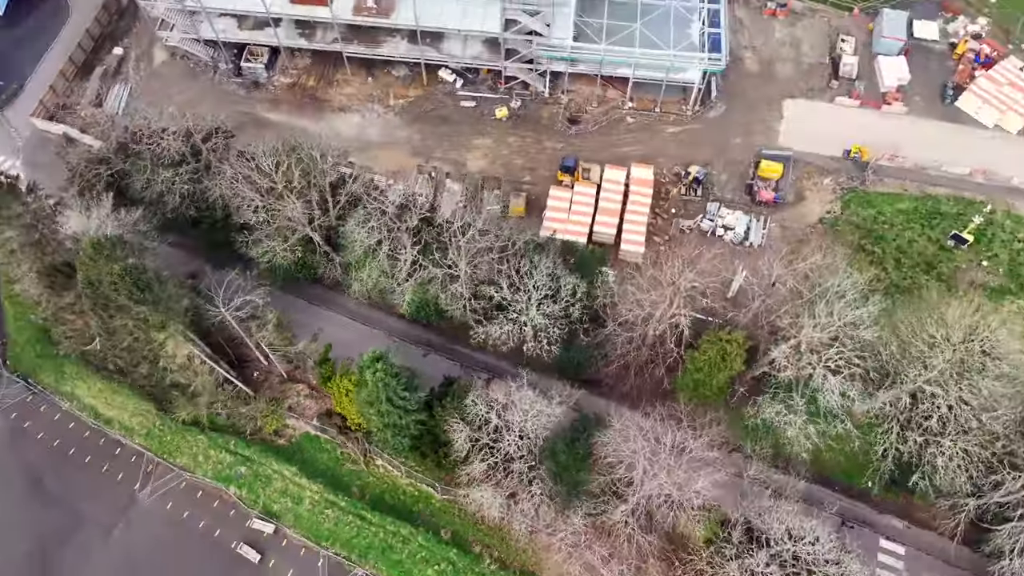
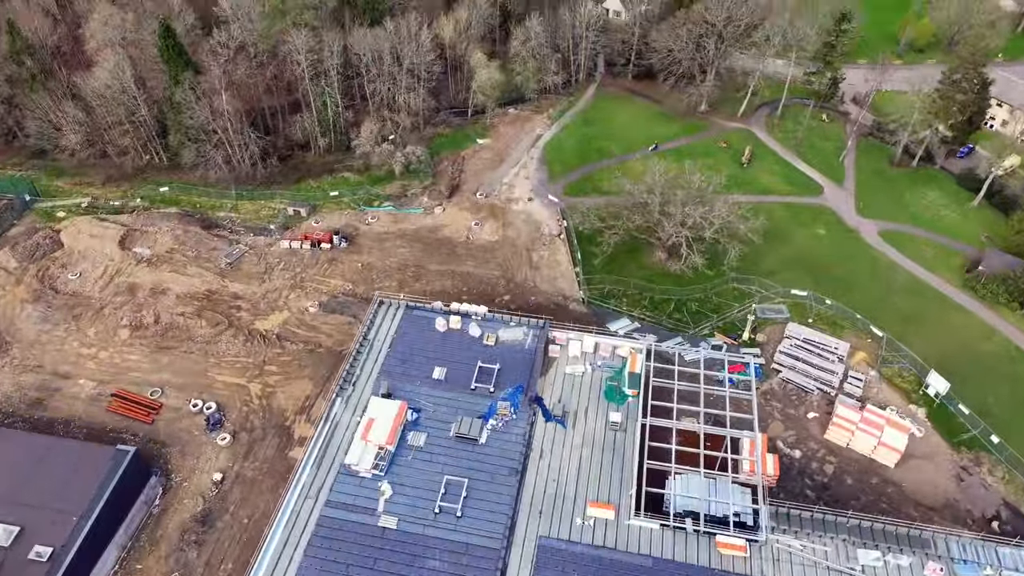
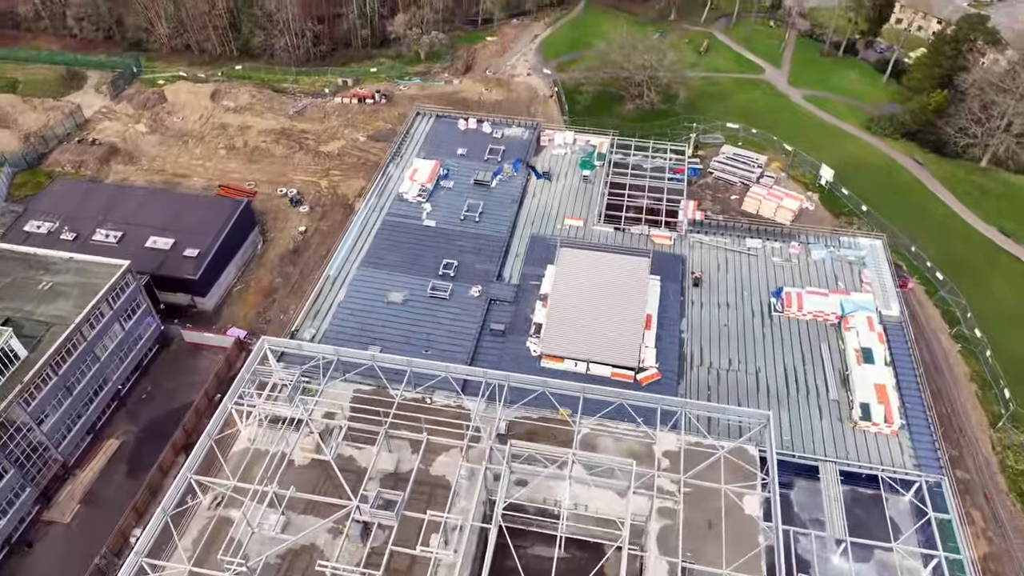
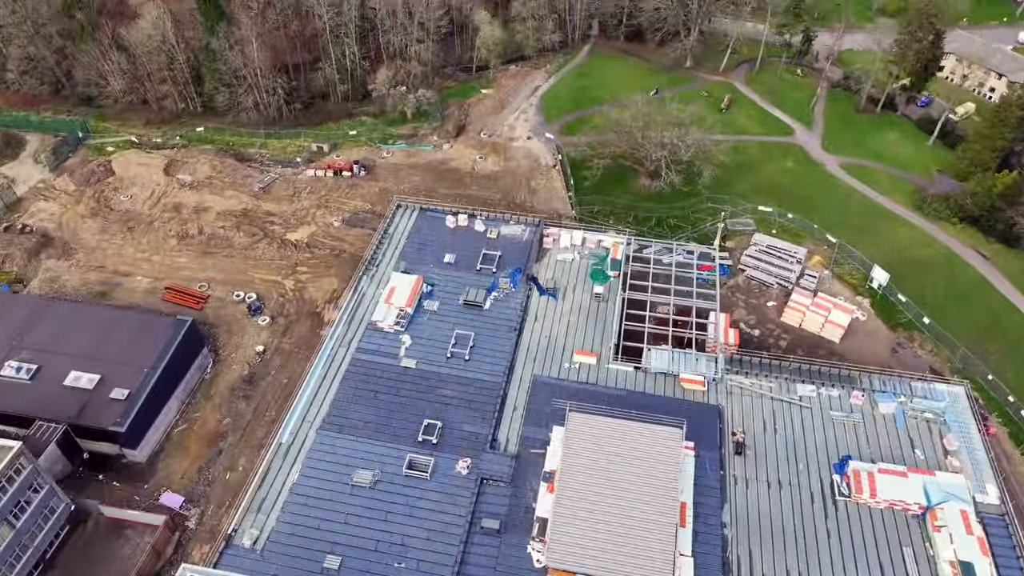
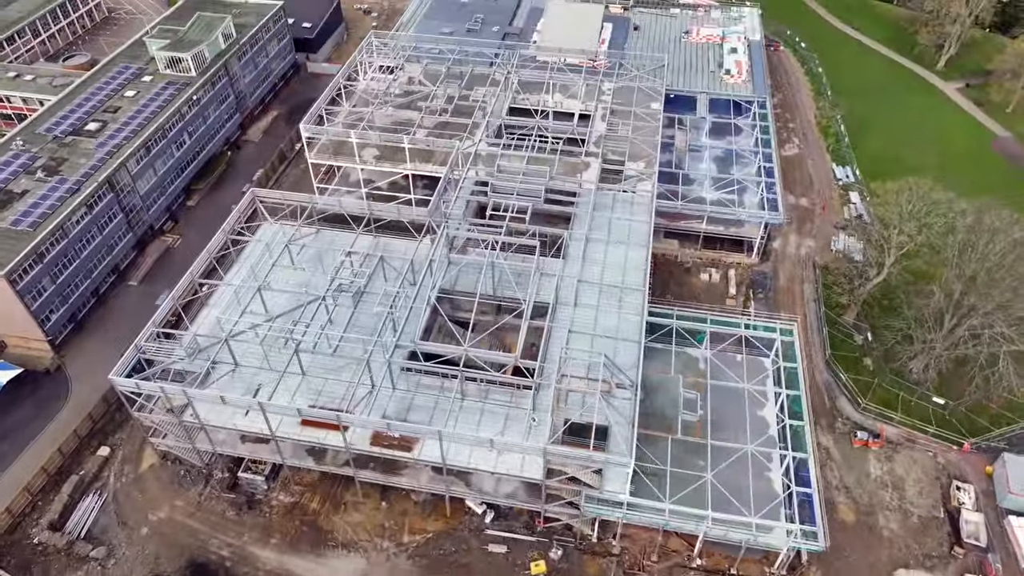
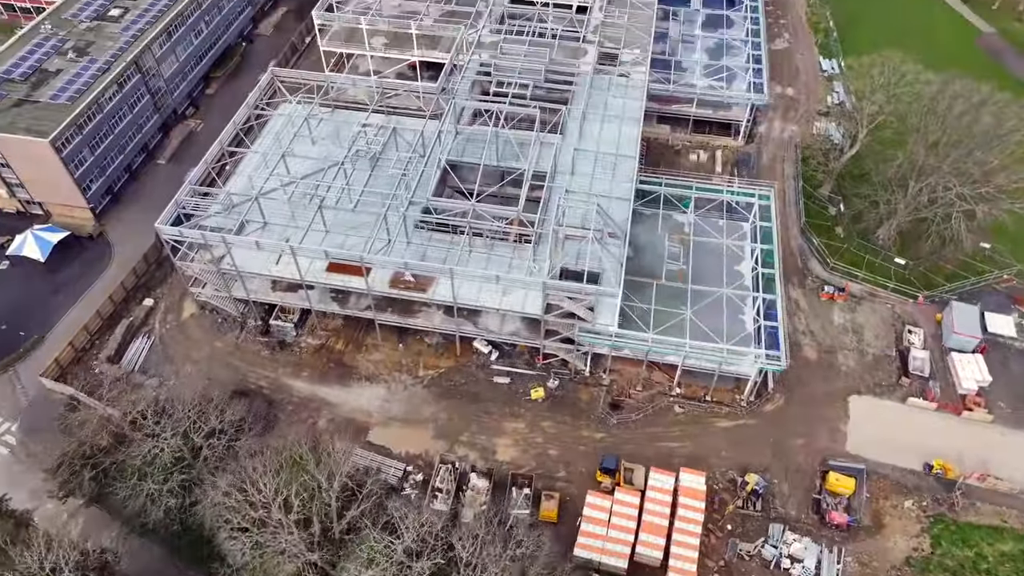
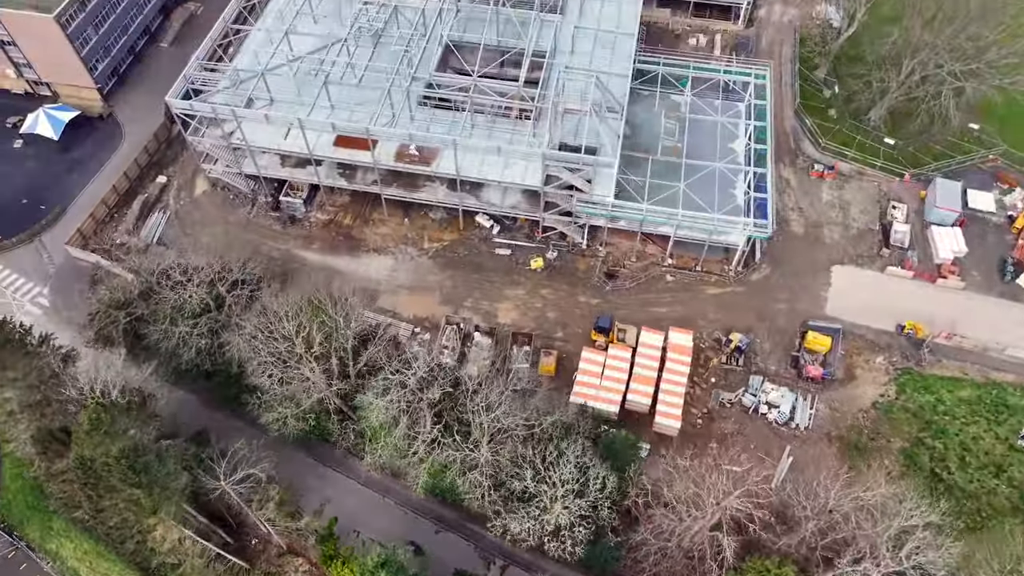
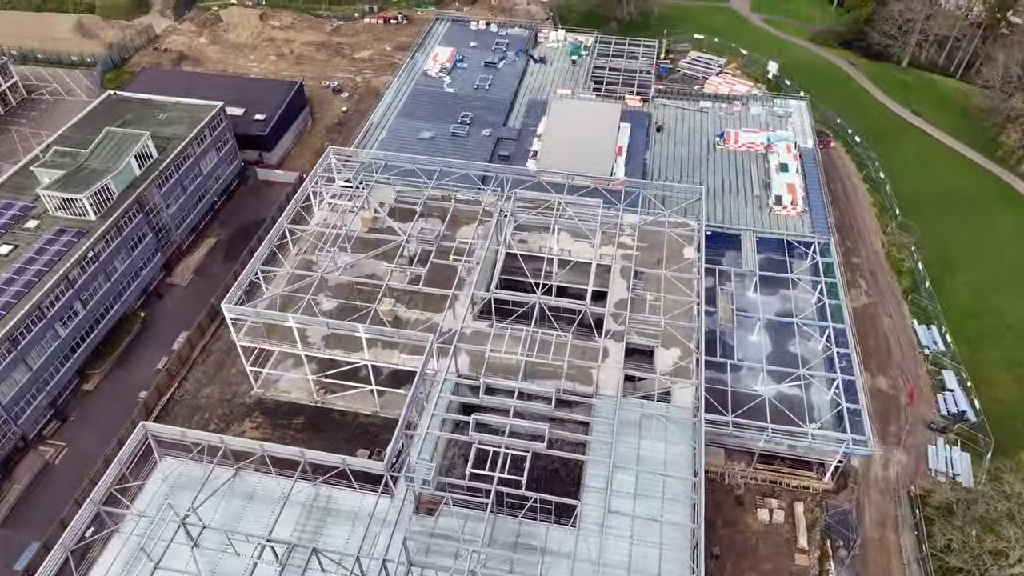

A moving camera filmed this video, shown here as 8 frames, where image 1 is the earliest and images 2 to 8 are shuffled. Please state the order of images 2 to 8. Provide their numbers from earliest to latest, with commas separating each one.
7, 6, 5, 8, 3, 4, 2
